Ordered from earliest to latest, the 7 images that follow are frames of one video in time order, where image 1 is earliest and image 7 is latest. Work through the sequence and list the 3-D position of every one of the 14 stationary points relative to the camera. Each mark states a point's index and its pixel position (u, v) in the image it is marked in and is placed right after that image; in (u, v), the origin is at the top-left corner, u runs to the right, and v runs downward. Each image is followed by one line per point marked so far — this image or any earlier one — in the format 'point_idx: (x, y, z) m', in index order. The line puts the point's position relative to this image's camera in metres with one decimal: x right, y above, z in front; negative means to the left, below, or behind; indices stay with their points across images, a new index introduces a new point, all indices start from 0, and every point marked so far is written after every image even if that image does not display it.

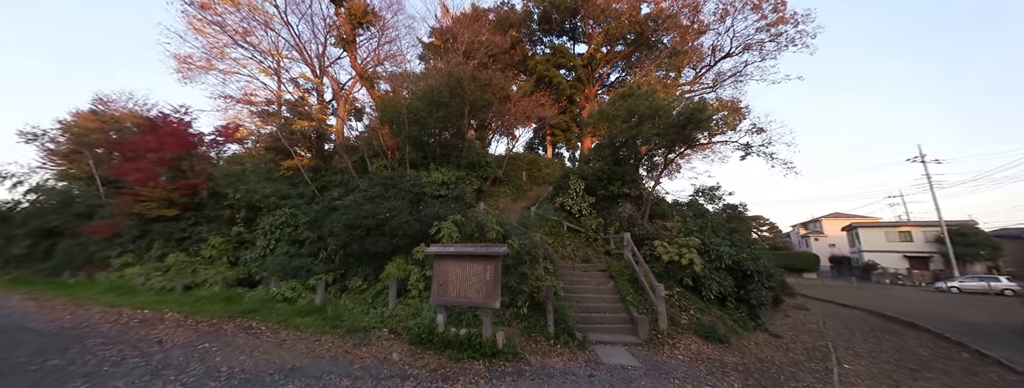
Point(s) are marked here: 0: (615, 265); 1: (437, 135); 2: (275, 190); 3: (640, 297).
0: (+2.7, -1.8, +7.4) m
1: (-3.2, +2.3, +11.9) m
2: (-8.9, +0.1, +11.0) m
3: (+2.8, -2.2, +6.2) m
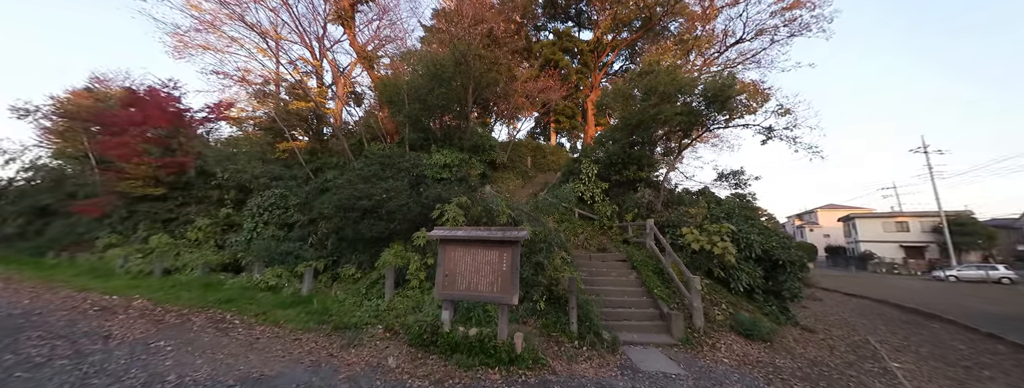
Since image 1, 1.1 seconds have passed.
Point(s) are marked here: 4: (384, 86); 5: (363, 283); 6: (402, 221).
0: (+3.0, -1.4, +6.7) m
1: (-2.9, +3.0, +11.0) m
2: (-8.7, +0.8, +10.2) m
3: (+3.0, -1.9, +5.6) m
4: (-5.0, +4.1, +11.4) m
5: (-2.9, -1.7, +5.5) m
6: (-2.4, -0.5, +6.0) m
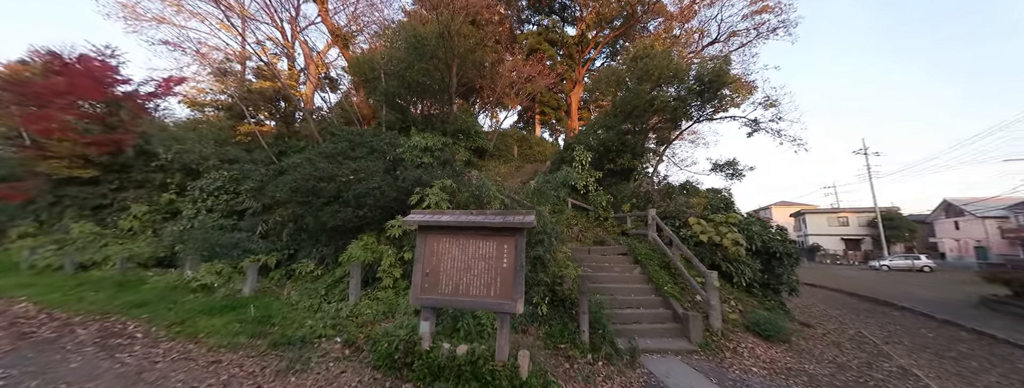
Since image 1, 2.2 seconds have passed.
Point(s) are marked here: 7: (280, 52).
0: (+2.8, -1.1, +6.1) m
1: (-3.3, +3.4, +9.9) m
2: (-9.1, +1.3, +8.8) m
3: (+2.9, -1.6, +5.0) m
4: (-5.4, +4.6, +10.1) m
5: (-3.0, -1.4, +4.6) m
6: (-2.5, -0.2, +5.1) m
7: (-9.8, +5.8, +12.4) m
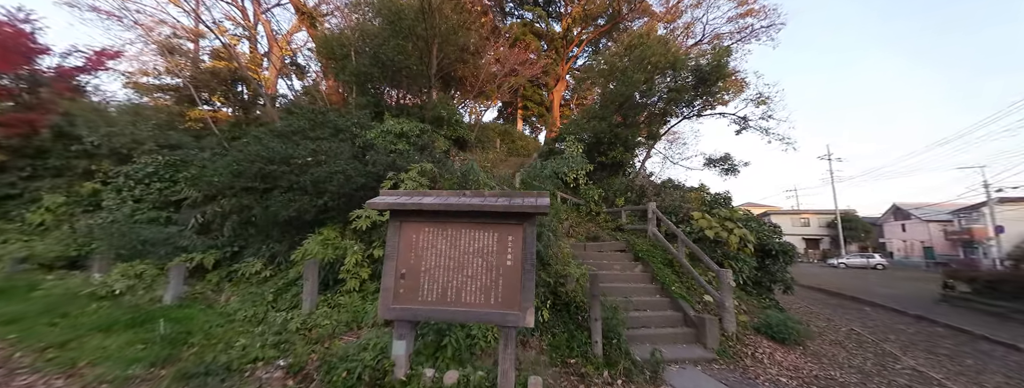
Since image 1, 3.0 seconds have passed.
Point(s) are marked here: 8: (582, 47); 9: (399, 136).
0: (+2.5, -0.9, +5.7) m
1: (-3.8, +3.7, +9.0) m
2: (-9.4, +1.6, +7.5) m
3: (+2.7, -1.4, +4.6) m
4: (-5.9, +4.9, +9.1) m
5: (-3.1, -1.2, +3.7) m
6: (-2.6, 0.0, +4.2) m
7: (-10.4, +6.2, +11.0) m
8: (+4.7, +9.9, +19.3) m
9: (-3.0, +1.5, +7.5) m
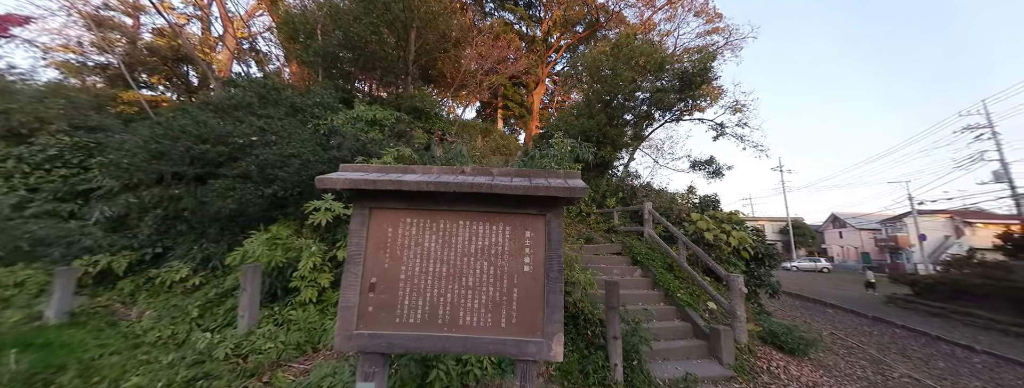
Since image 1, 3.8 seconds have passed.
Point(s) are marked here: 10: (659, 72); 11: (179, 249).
0: (+2.3, -0.9, +5.3) m
1: (-4.2, +3.7, +8.2) m
2: (-9.7, +1.8, +6.2) m
3: (+2.6, -1.4, +4.2) m
4: (-6.3, +5.0, +8.1) m
5: (-3.2, -1.0, +2.9) m
6: (-2.7, +0.1, +3.5) m
7: (-10.9, +6.3, +9.7) m
8: (+3.6, +9.7, +19.2) m
9: (-3.3, +1.6, +6.8) m
10: (+4.3, +3.6, +8.3) m
11: (-4.2, -0.7, +3.6) m
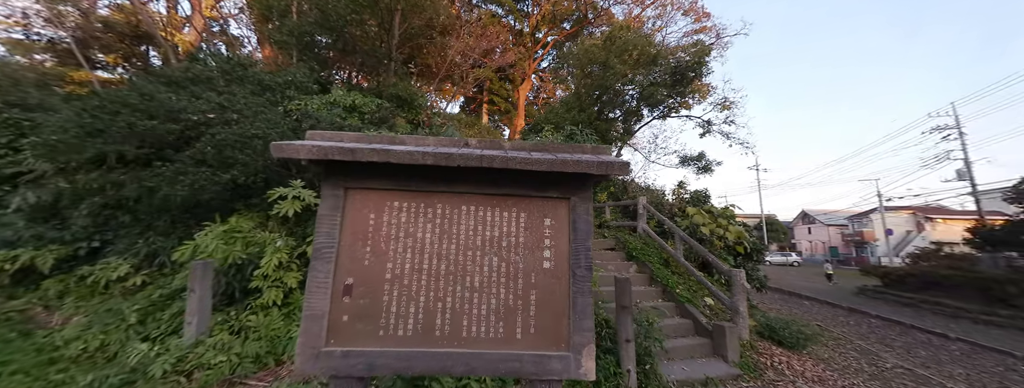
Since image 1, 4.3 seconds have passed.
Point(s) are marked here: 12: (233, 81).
0: (+2.1, -0.8, +5.2) m
1: (-4.5, +4.0, +7.6) m
2: (-9.9, +2.0, +5.3) m
3: (+2.5, -1.3, +4.1) m
4: (-6.5, +5.3, +7.4) m
5: (-3.2, -0.9, +2.5) m
6: (-2.8, +0.3, +3.1) m
7: (-11.2, +6.6, +8.7) m
8: (+2.7, +10.0, +18.9) m
9: (-3.5, +1.8, +6.3) m
10: (+4.0, +3.7, +8.2) m
11: (-4.2, -0.6, +3.1) m
12: (-3.8, +1.4, +4.1) m
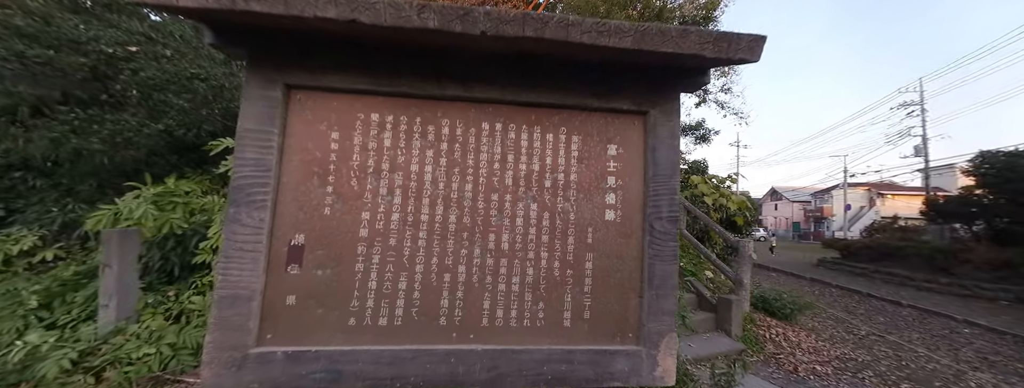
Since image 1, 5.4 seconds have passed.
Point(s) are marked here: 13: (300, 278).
0: (+2.0, -0.3, +5.0) m
1: (-4.7, +4.6, +6.7) m
2: (-10.0, +2.6, +4.3) m
3: (+2.4, -0.9, +3.9) m
4: (-6.7, +5.9, +6.3) m
5: (-3.2, -0.6, +2.0) m
6: (-2.8, +0.6, +2.5) m
7: (-11.4, +7.4, +7.2) m
8: (+2.0, +11.4, +17.9) m
9: (-3.7, +2.4, +5.6) m
10: (+3.7, +4.4, +7.8) m
11: (-4.2, -0.2, +2.6) m
12: (-3.8, +1.9, +3.4) m
13: (-0.5, -0.2, +0.6) m
